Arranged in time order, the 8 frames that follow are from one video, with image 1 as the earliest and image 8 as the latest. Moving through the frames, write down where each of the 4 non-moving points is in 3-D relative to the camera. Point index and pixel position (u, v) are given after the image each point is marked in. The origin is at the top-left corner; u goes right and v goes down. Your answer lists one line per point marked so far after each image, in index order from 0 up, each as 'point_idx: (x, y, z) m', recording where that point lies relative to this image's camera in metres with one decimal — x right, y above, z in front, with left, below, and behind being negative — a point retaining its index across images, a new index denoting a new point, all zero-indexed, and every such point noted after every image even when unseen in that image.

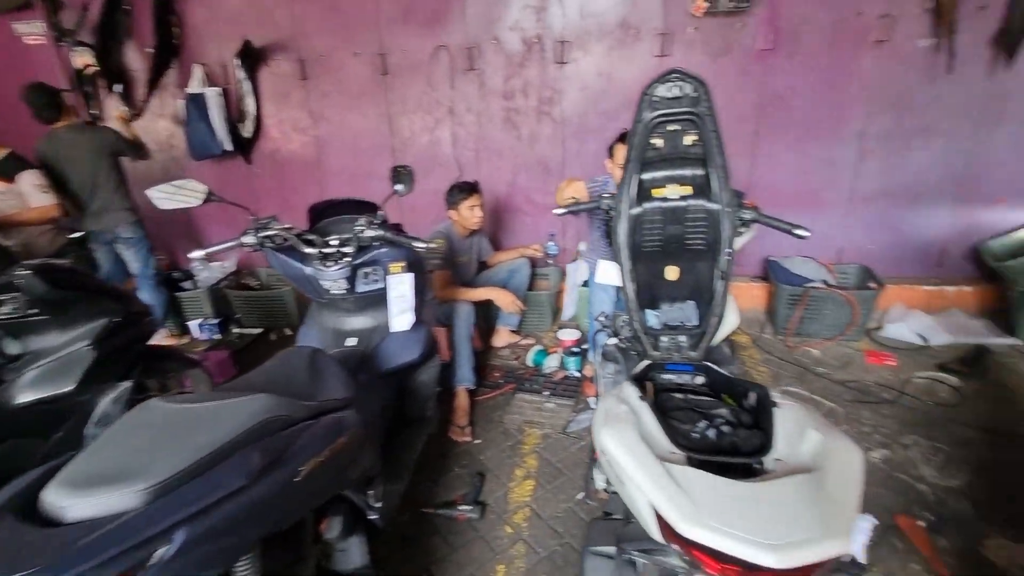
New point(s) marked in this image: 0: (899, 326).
0: (+2.8, -0.3, +3.6) m
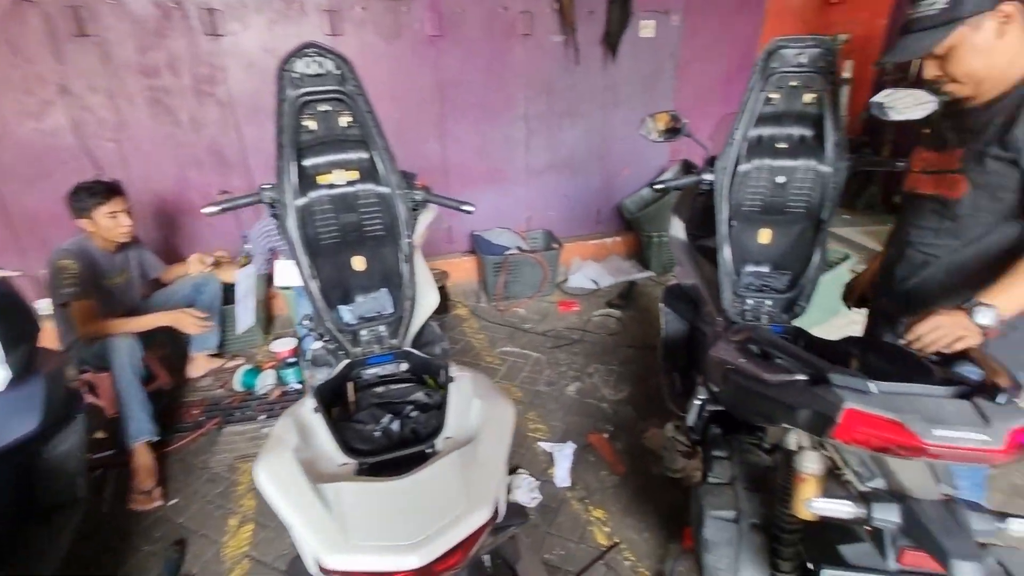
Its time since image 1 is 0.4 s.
0: (+0.6, +0.1, +4.4) m
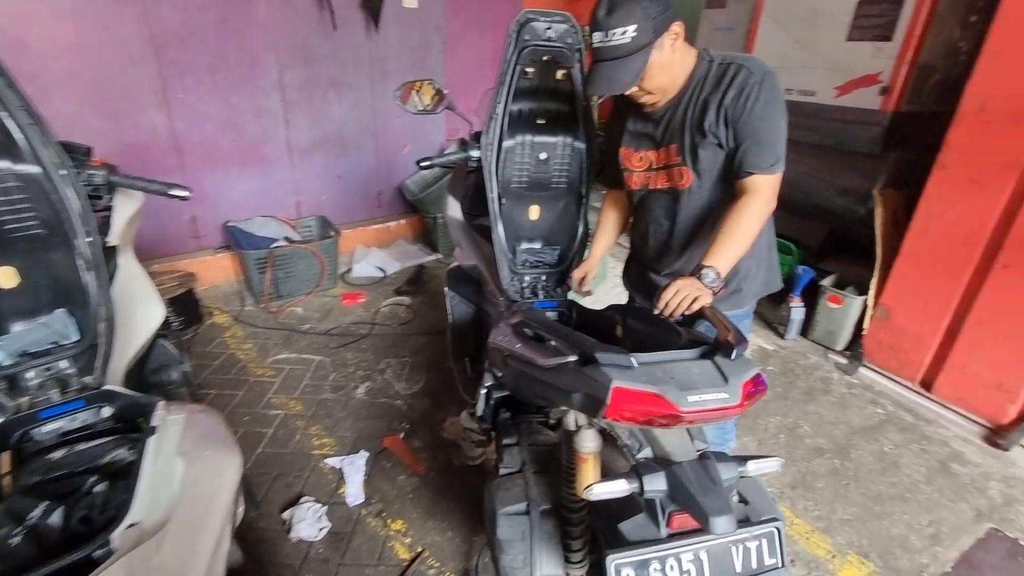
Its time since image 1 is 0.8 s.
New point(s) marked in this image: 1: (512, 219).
0: (-1.2, +0.2, +4.0) m
1: (0.0, +0.3, +2.0) m
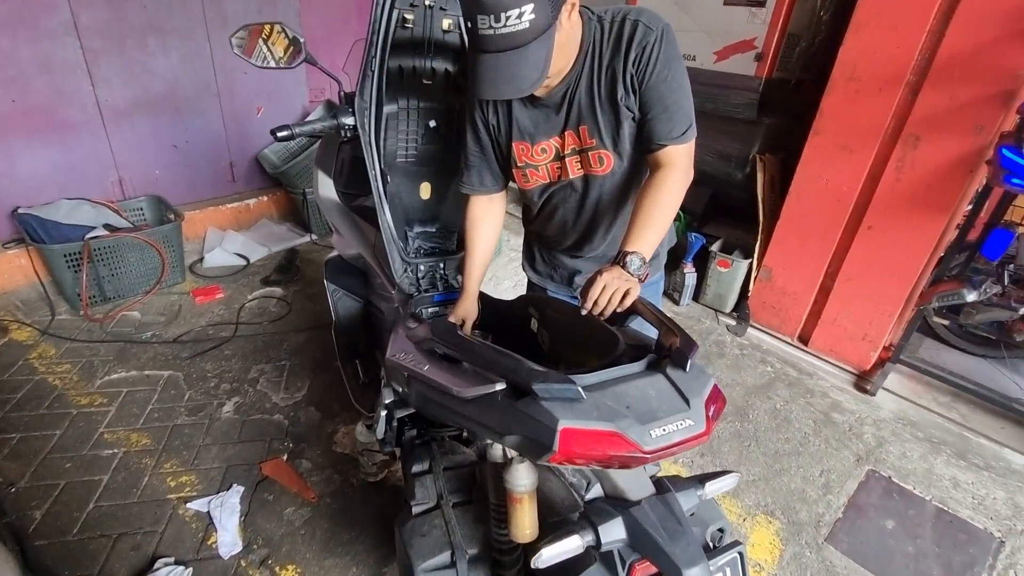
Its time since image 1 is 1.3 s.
0: (-2.0, +0.2, +3.4) m
1: (-0.4, +0.3, +1.7) m
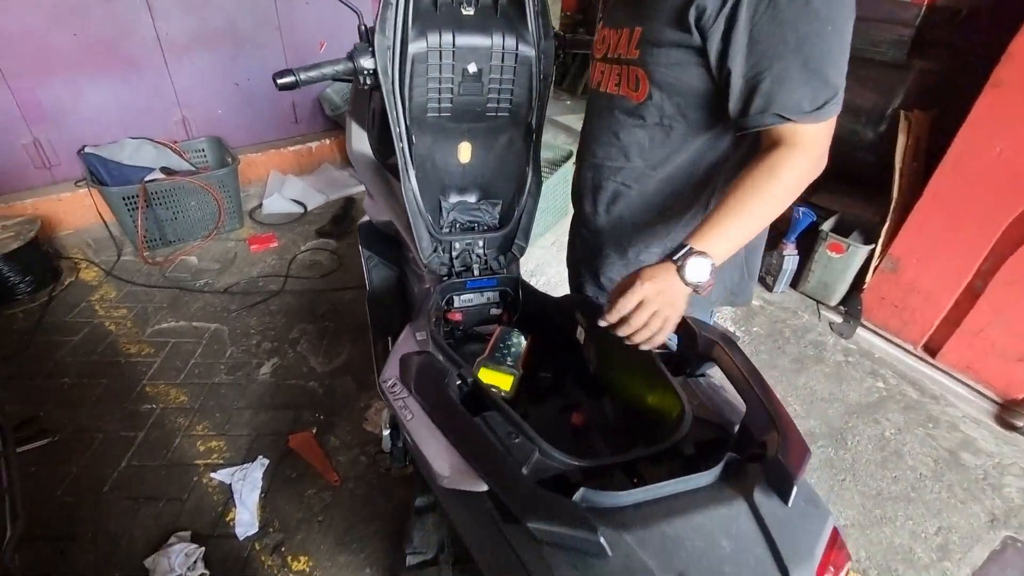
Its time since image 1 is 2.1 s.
0: (-1.6, +0.6, +3.3) m
1: (-0.2, +0.4, +1.4) m
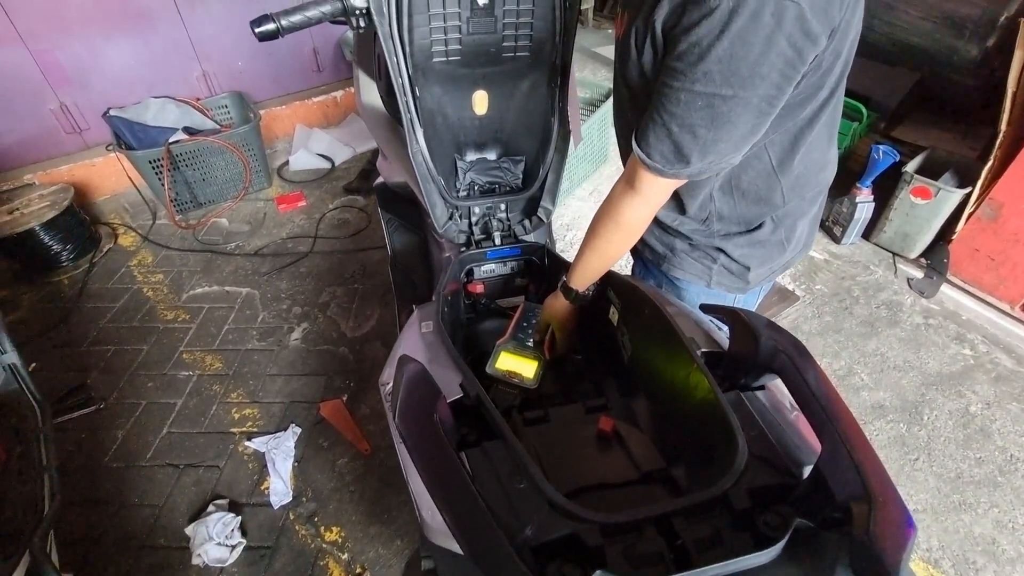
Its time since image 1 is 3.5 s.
0: (-1.4, +0.9, +3.2) m
1: (-0.2, +0.4, +1.2) m
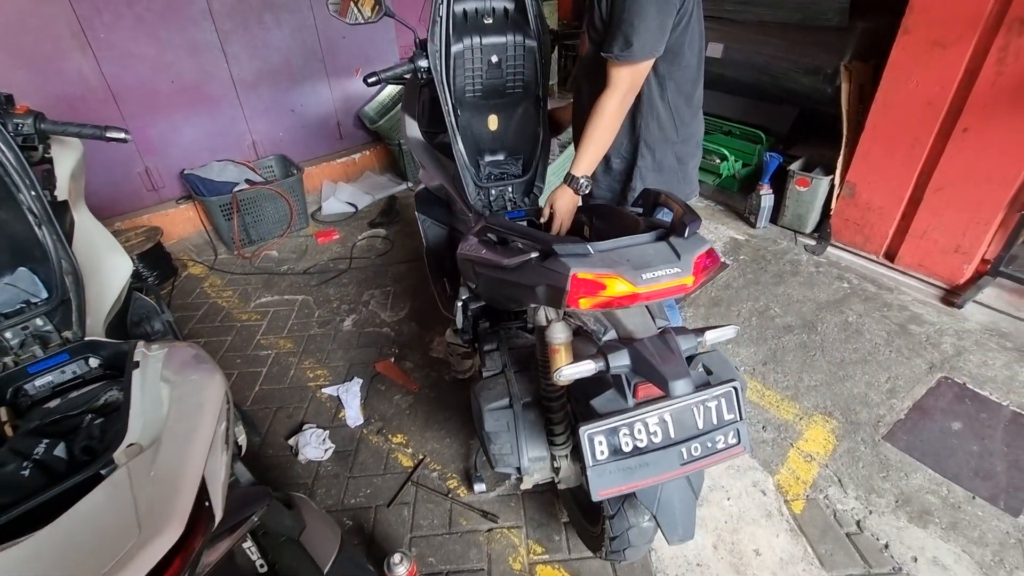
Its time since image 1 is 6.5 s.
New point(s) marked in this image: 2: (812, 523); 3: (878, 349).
0: (-1.4, +0.7, +3.9) m
1: (-0.2, +0.6, +2.0) m
2: (+1.0, -0.8, +1.7) m
3: (+1.6, -0.3, +2.2) m
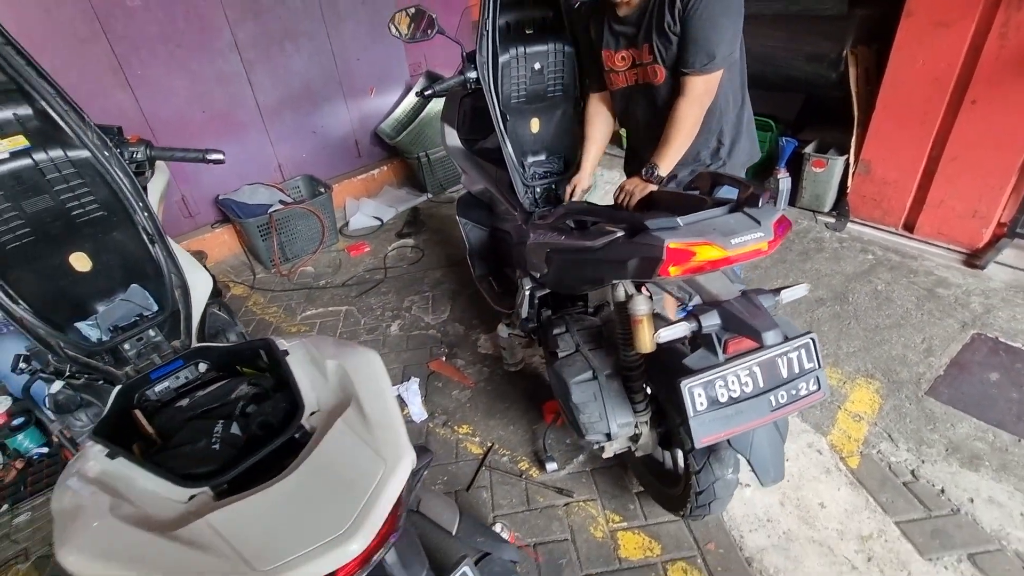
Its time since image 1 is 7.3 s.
0: (-1.3, +0.6, +4.1) m
1: (0.0, +0.7, +2.1) m
2: (+1.3, -0.7, +1.8) m
3: (+1.9, -0.1, +2.3) m
